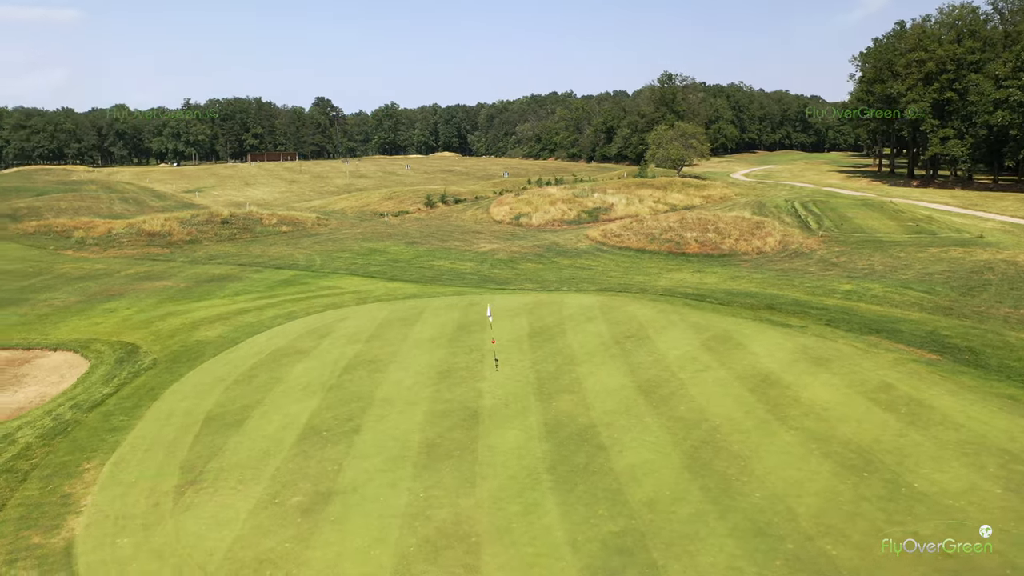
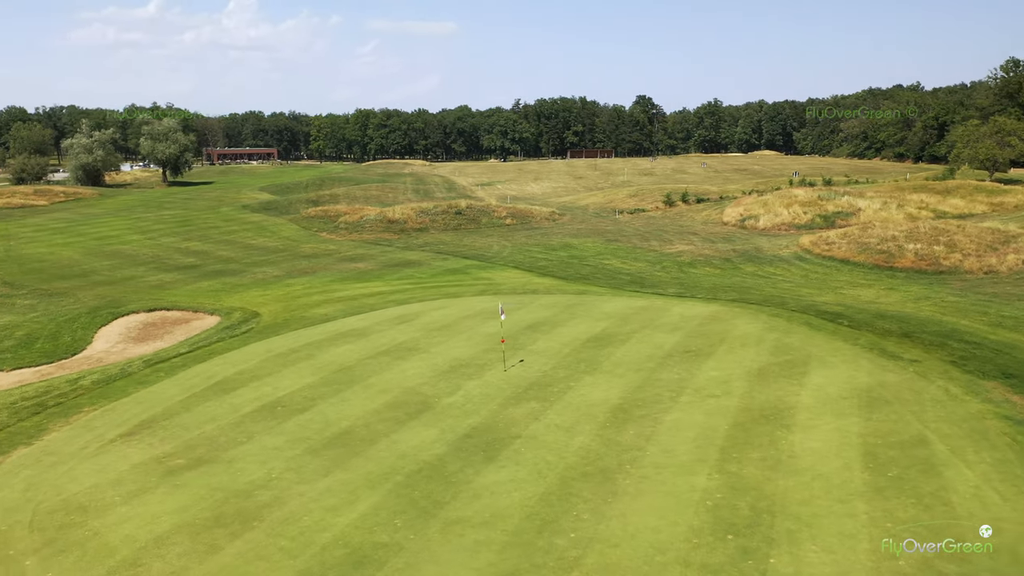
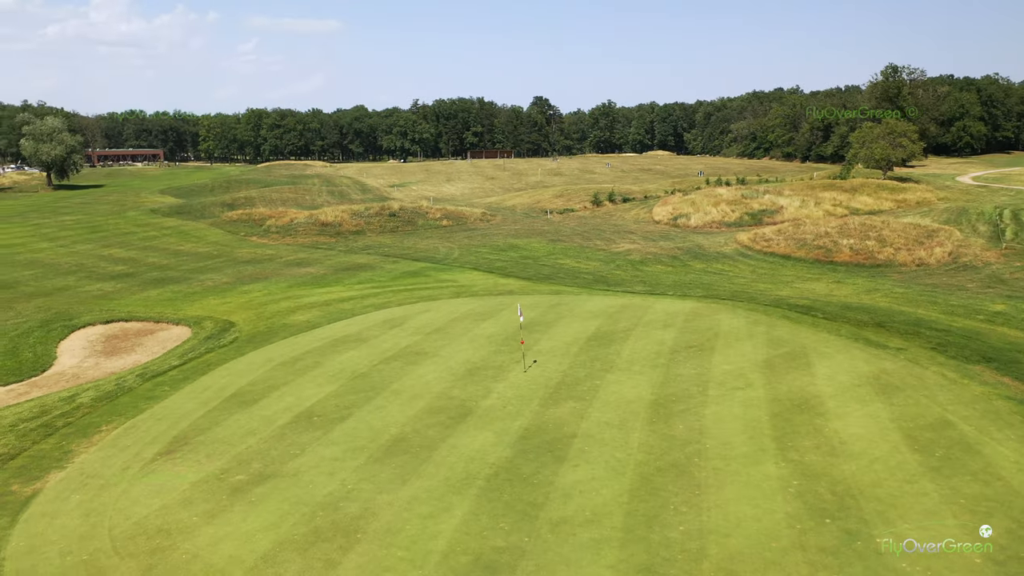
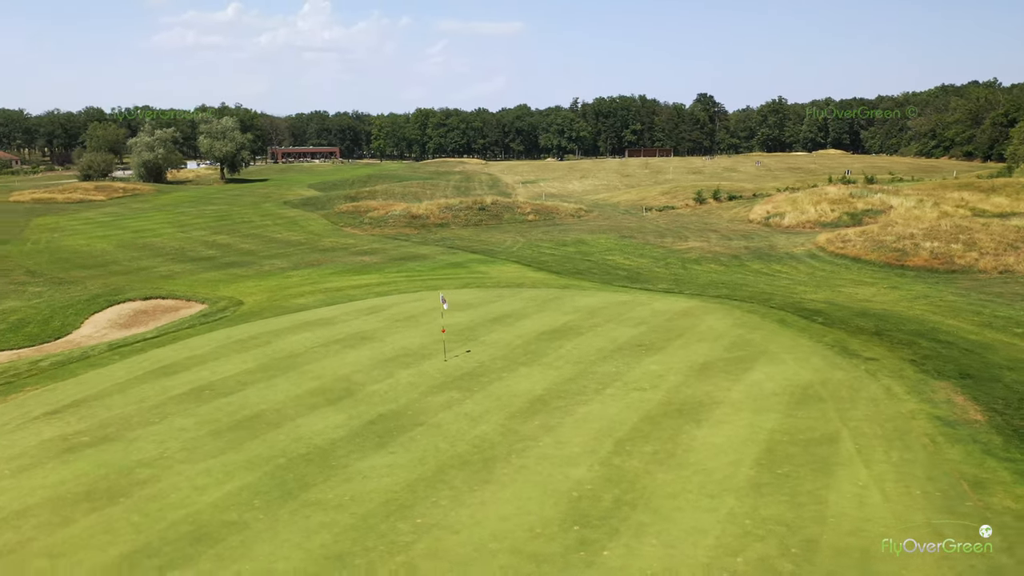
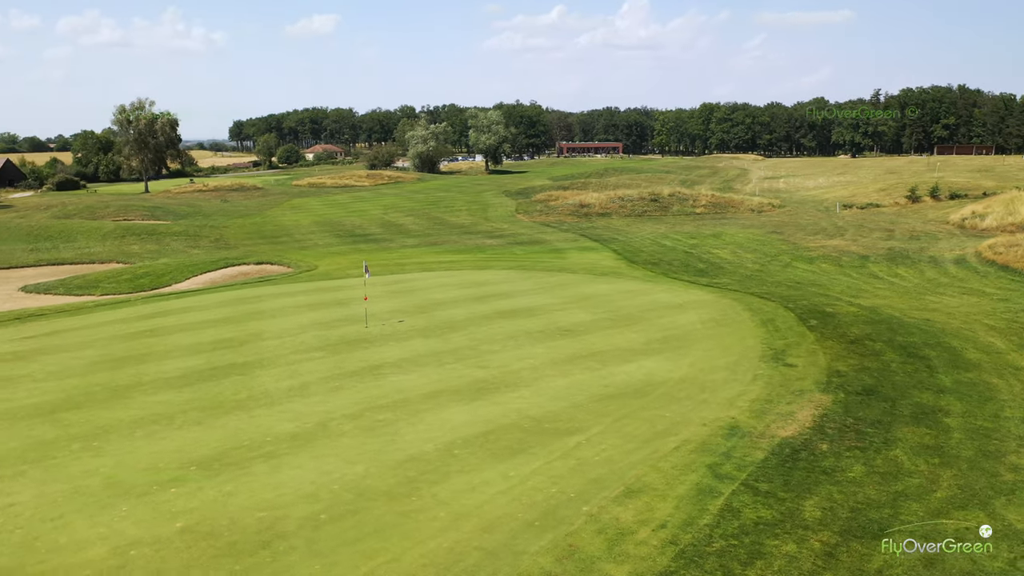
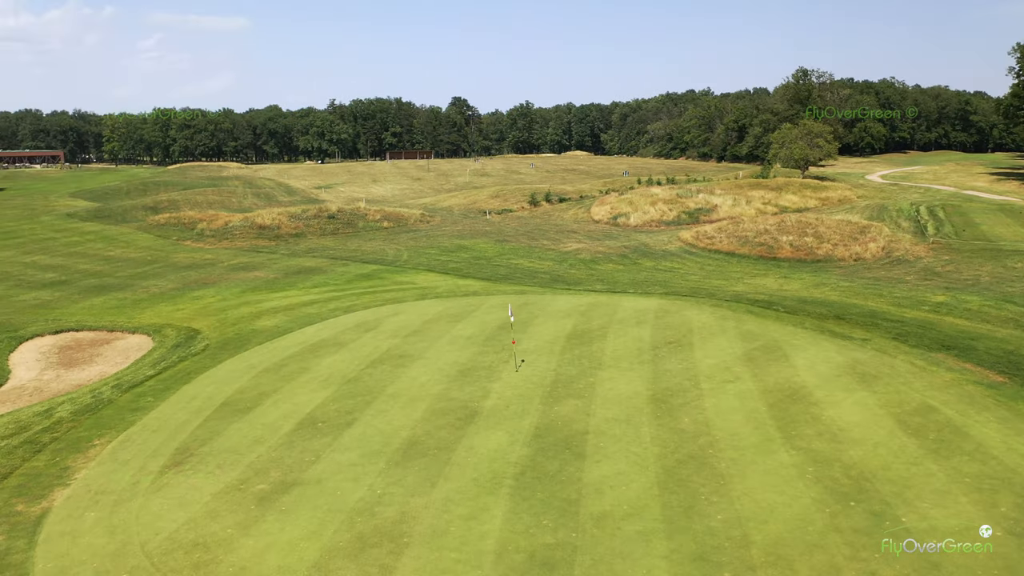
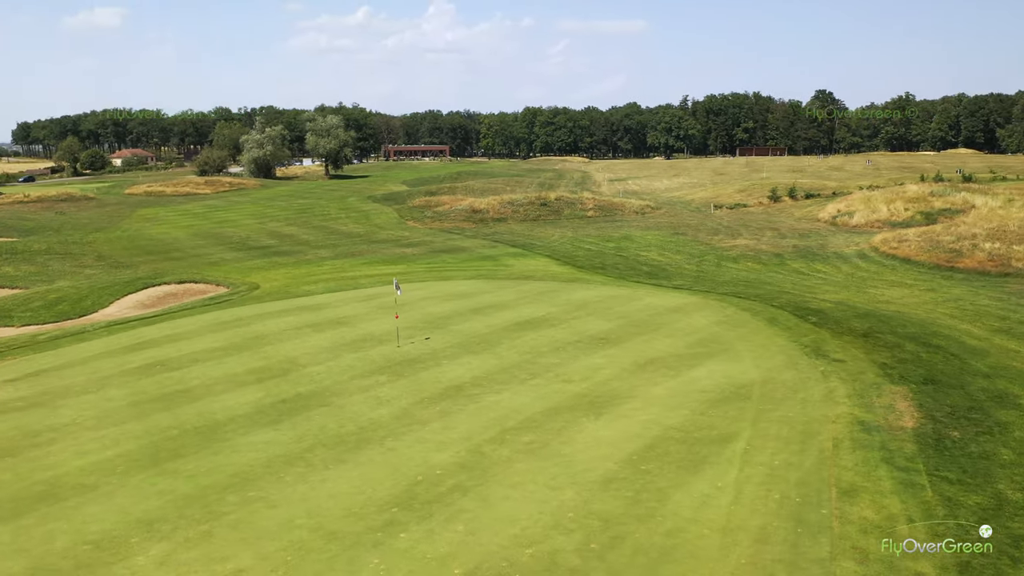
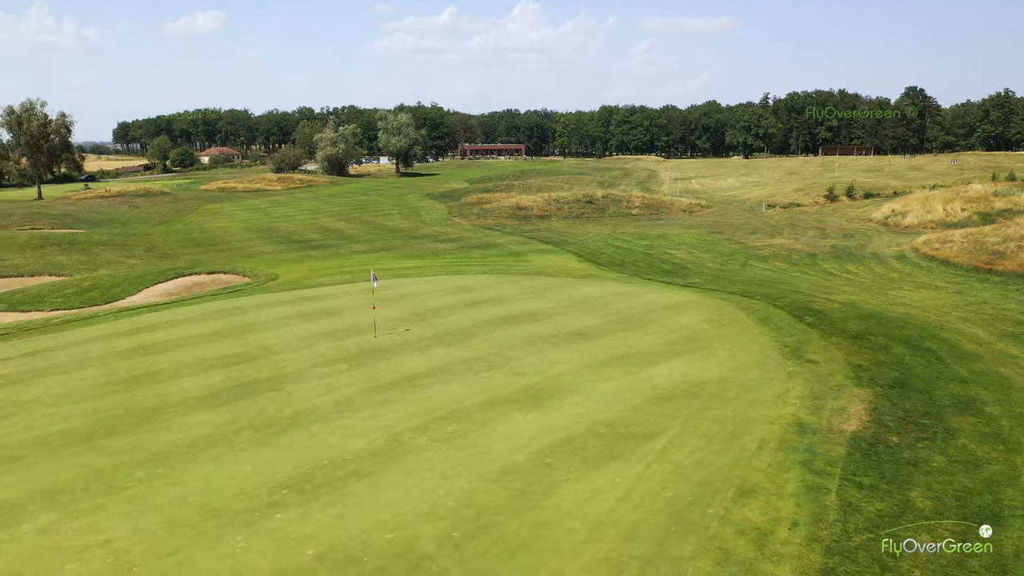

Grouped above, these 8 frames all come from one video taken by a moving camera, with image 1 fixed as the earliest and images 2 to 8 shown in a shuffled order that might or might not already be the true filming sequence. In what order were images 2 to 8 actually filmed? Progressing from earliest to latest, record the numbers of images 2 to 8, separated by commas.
6, 3, 2, 4, 7, 8, 5
